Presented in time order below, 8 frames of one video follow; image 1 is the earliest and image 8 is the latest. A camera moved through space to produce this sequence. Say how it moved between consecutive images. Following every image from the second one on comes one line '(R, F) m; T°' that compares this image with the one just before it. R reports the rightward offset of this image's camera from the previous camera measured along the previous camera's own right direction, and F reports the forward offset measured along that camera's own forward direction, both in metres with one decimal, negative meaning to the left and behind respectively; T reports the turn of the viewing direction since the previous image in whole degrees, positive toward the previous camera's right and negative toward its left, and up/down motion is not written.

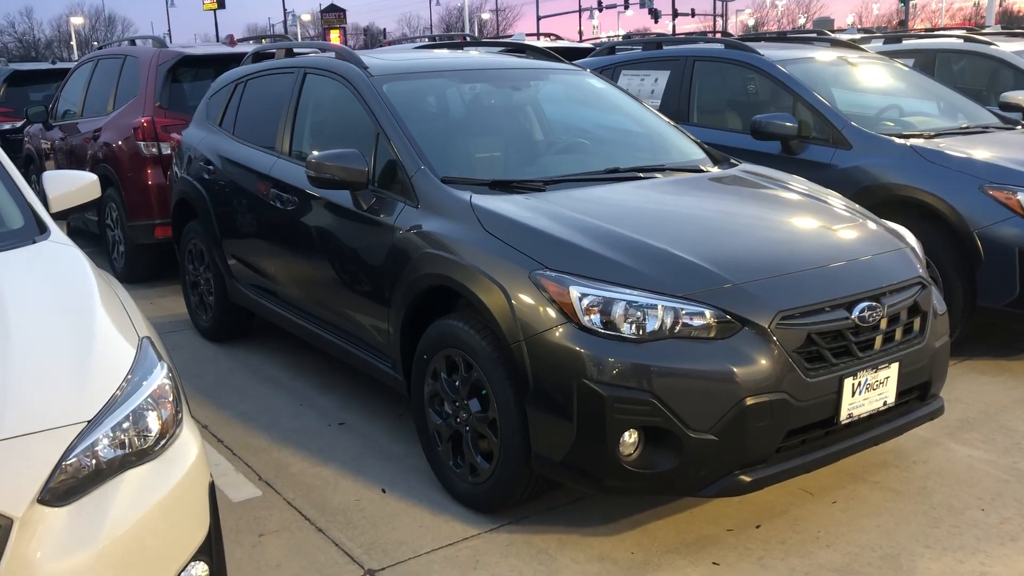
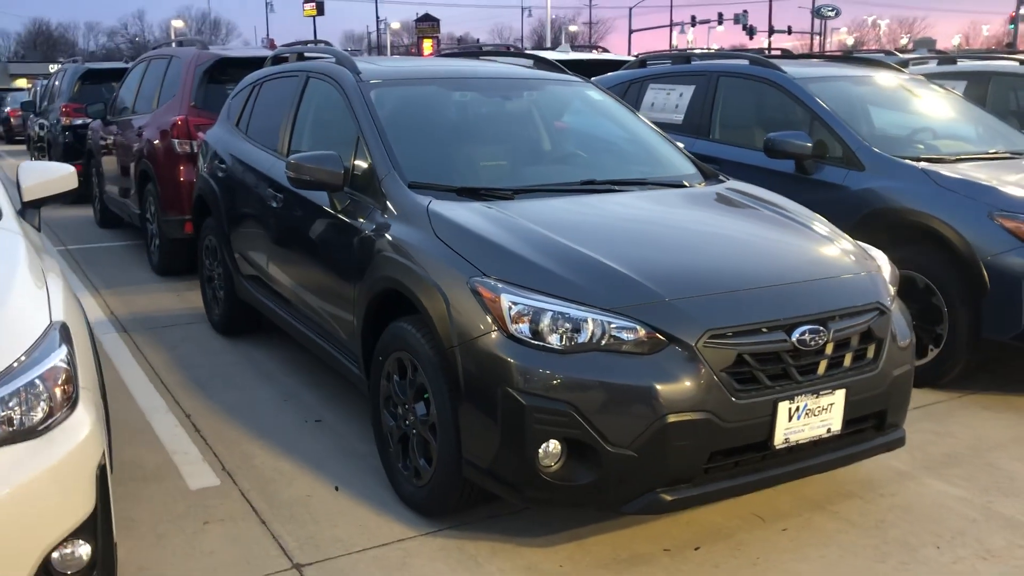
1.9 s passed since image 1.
(+0.5, 0.0) m; -5°
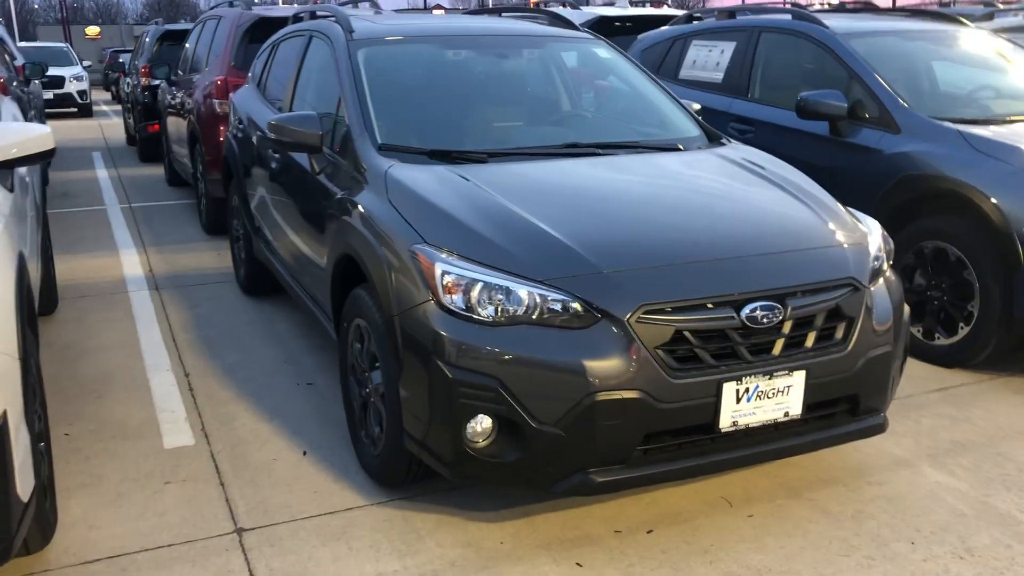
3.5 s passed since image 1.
(+0.5, +0.2) m; -6°
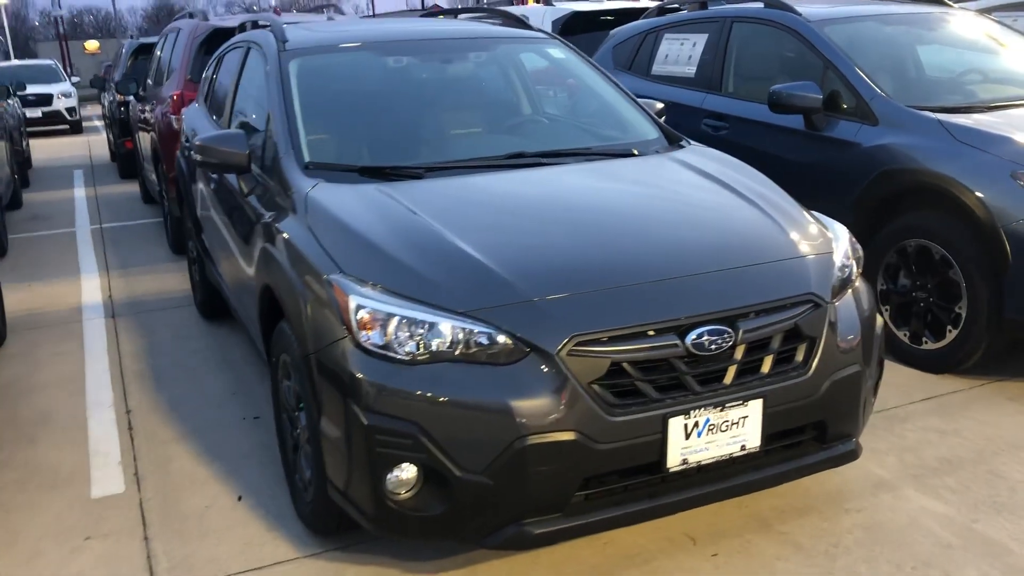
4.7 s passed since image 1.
(+0.3, +0.3) m; -1°
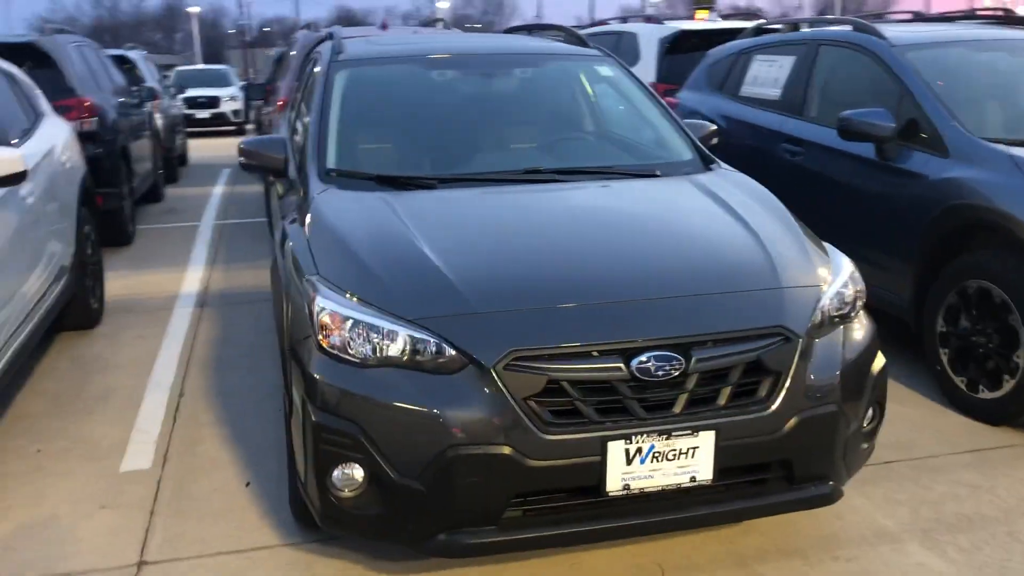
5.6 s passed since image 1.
(+0.6, 0.0) m; -9°
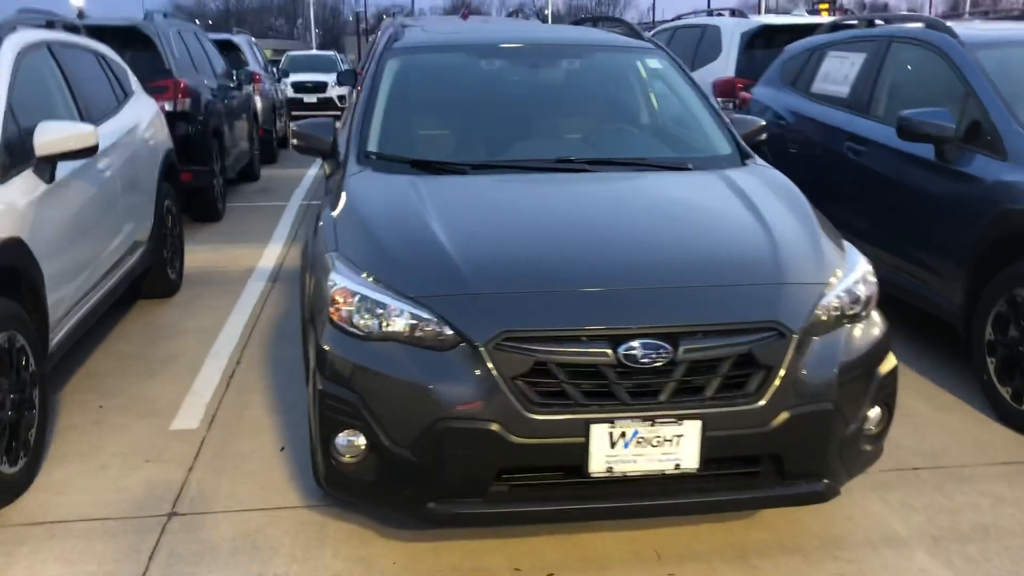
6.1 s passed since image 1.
(+0.3, -0.1) m; -6°
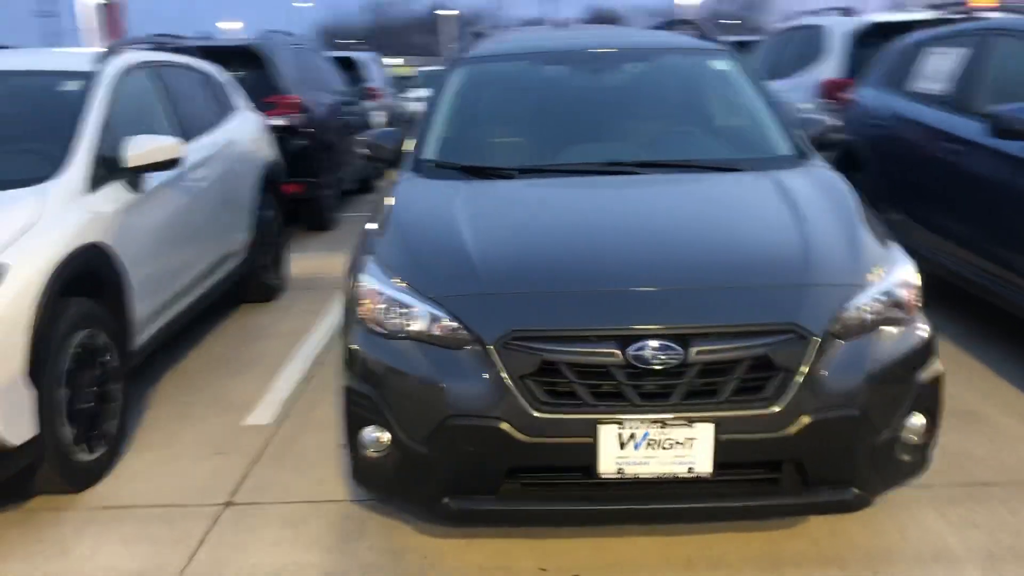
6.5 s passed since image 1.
(+0.4, 0.0) m; -8°
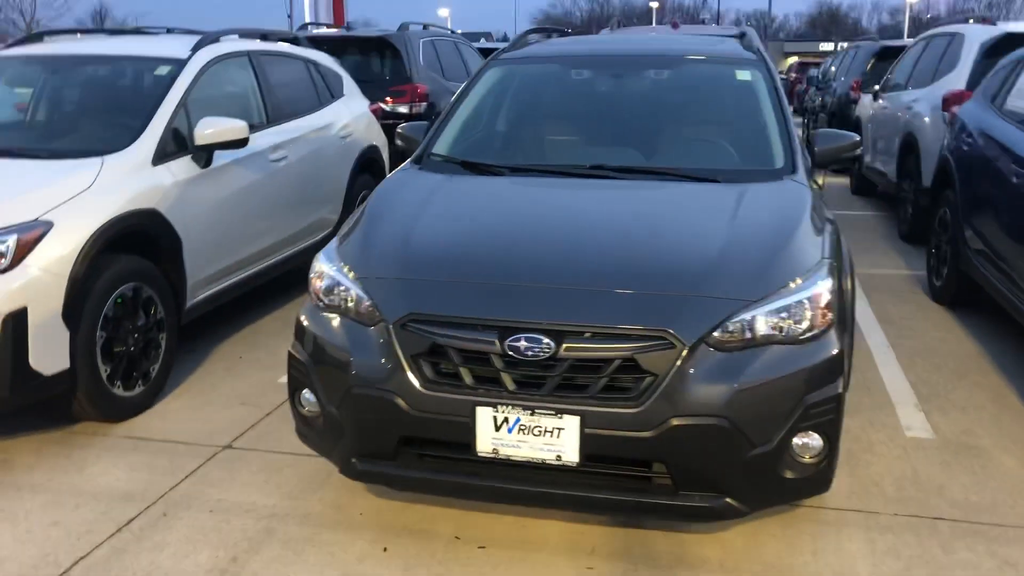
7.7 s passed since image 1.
(+0.9, -0.1) m; -12°
